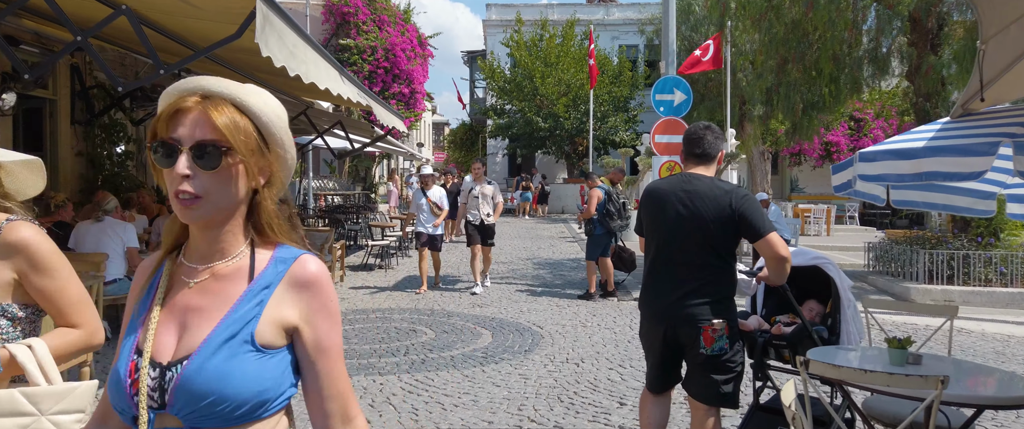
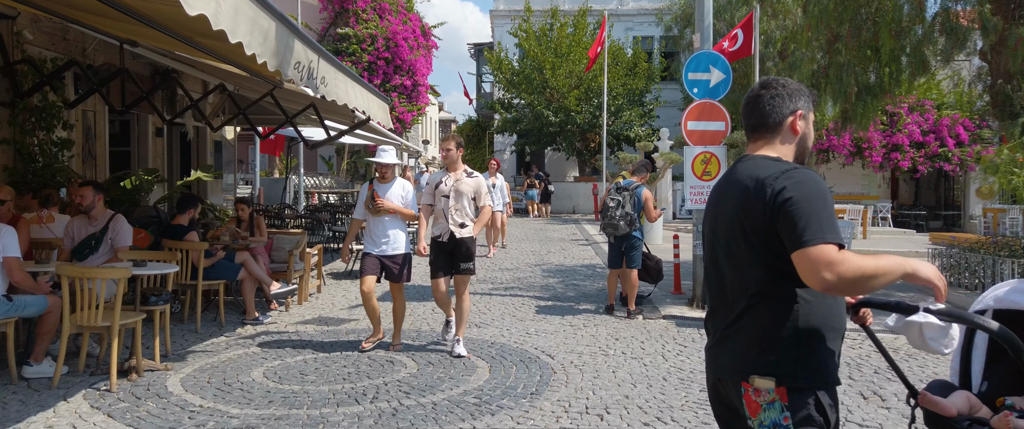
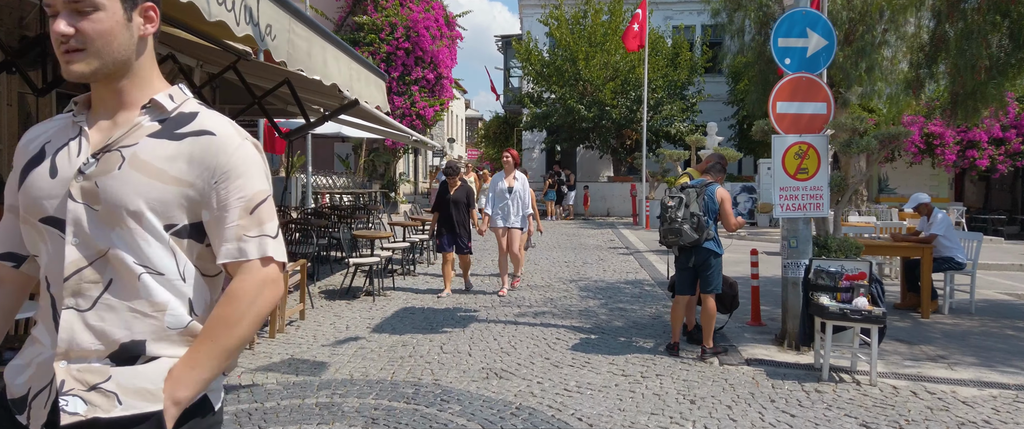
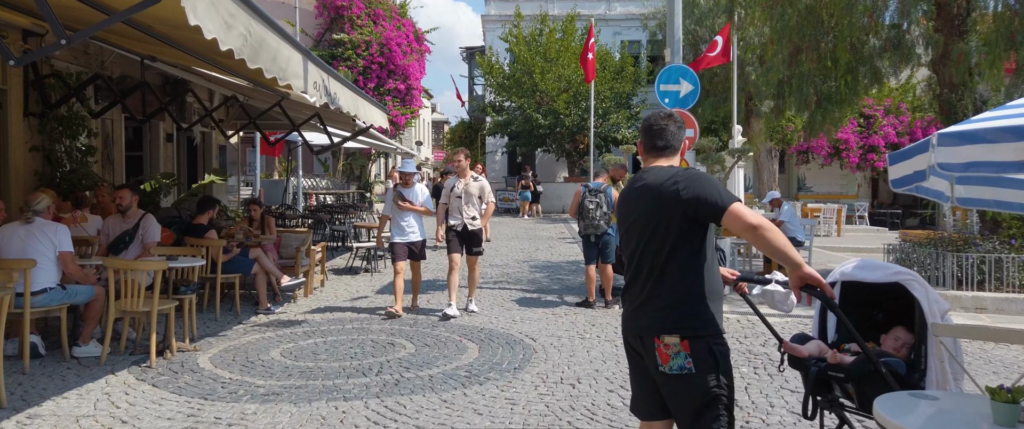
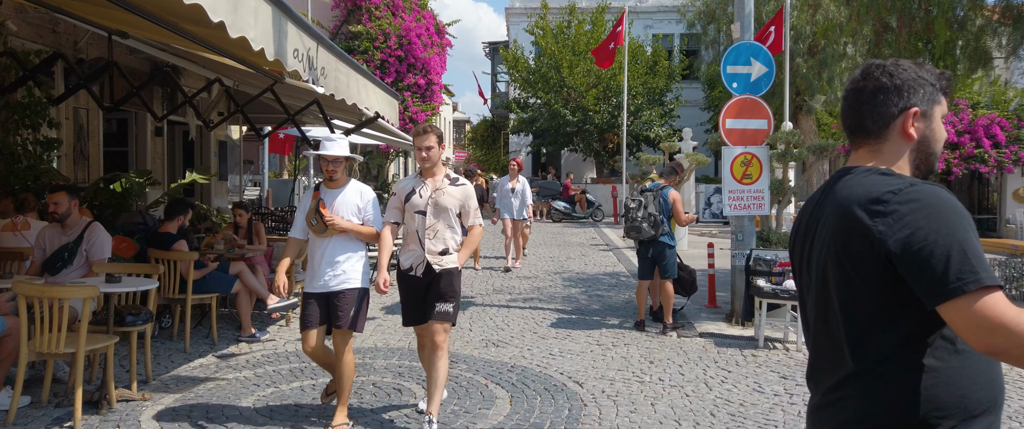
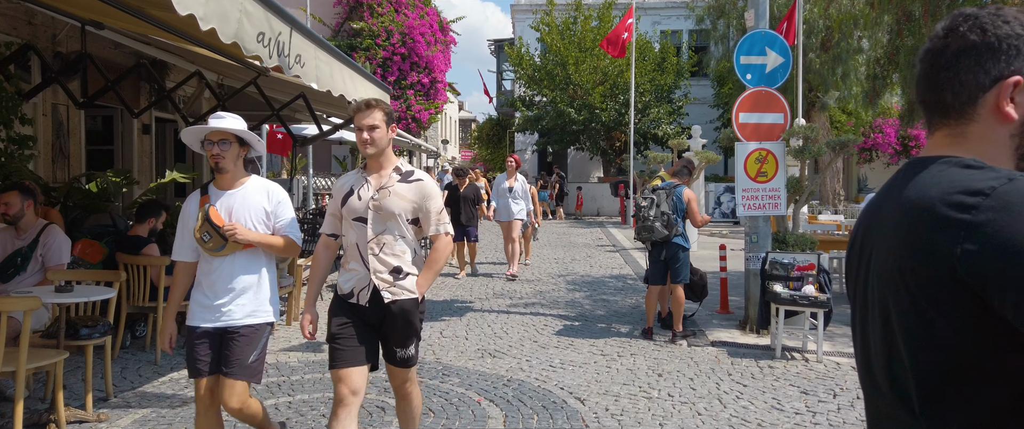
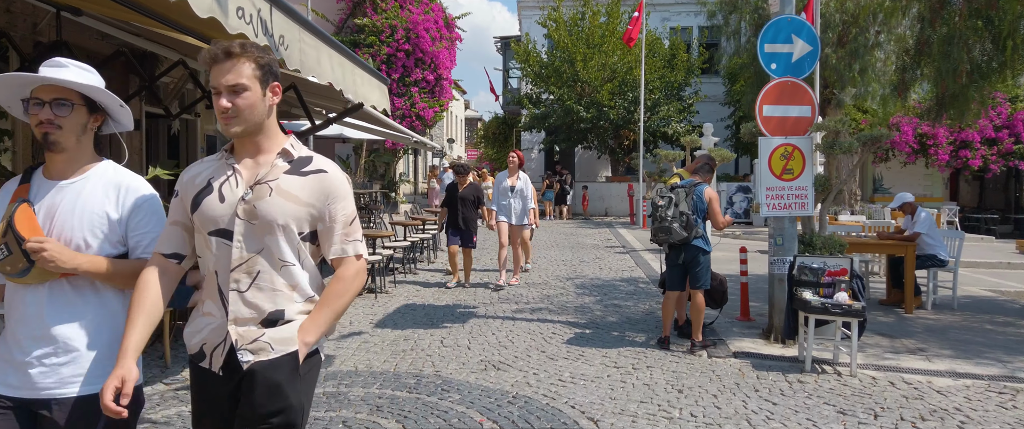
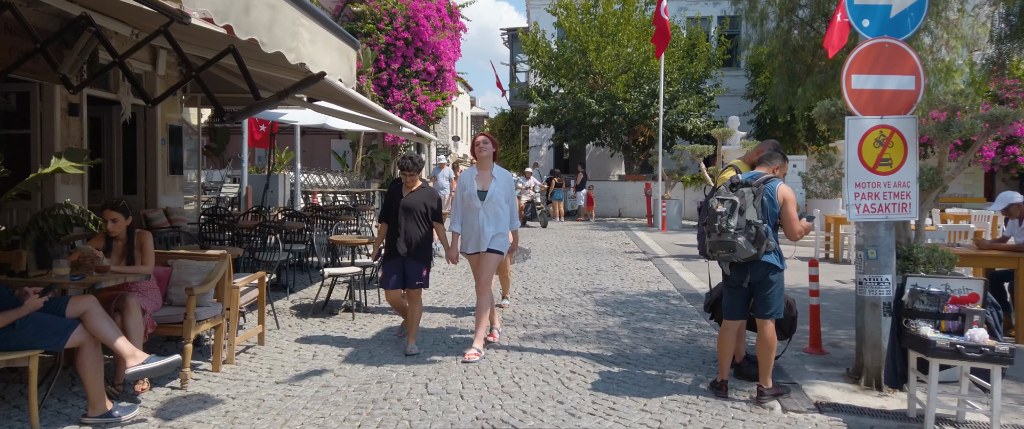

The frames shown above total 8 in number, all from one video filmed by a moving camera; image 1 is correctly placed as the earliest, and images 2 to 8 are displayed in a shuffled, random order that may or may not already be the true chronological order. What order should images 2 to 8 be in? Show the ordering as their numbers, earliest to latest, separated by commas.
4, 2, 5, 6, 7, 3, 8
